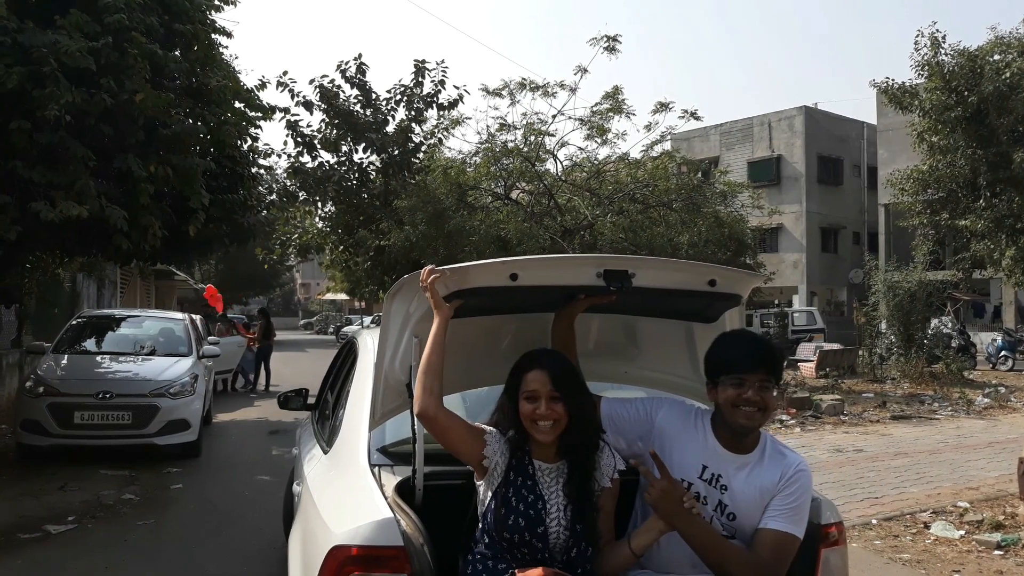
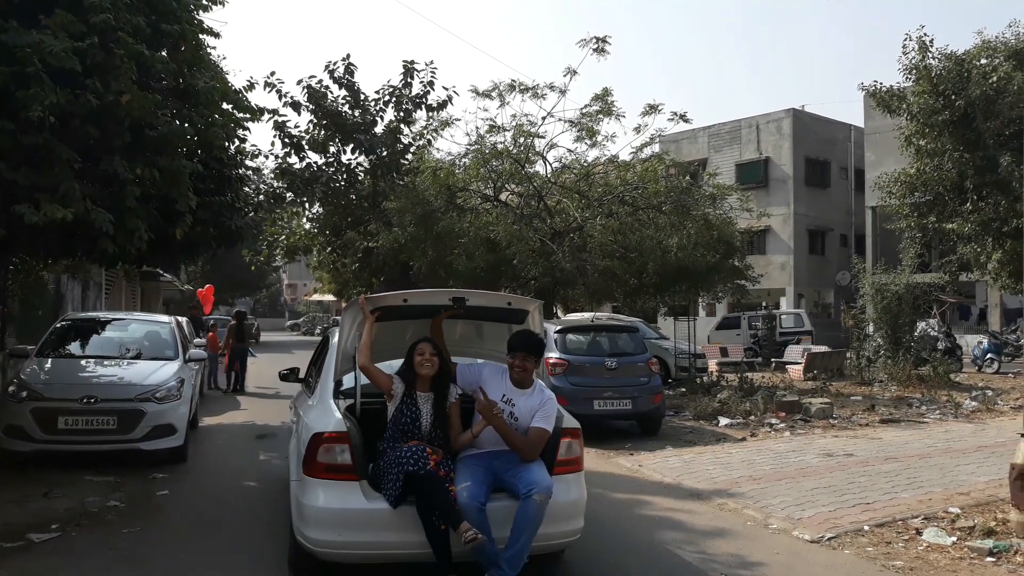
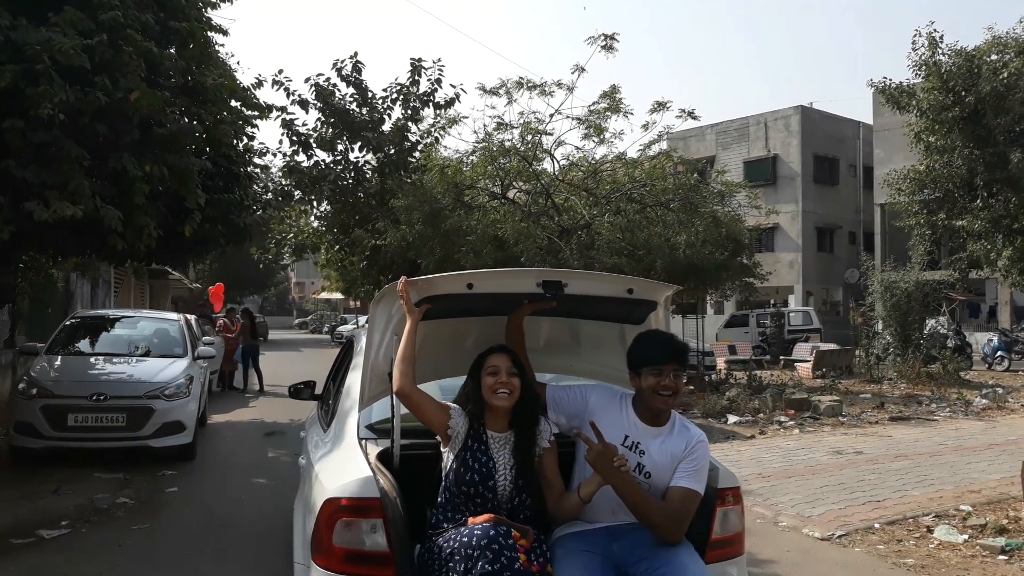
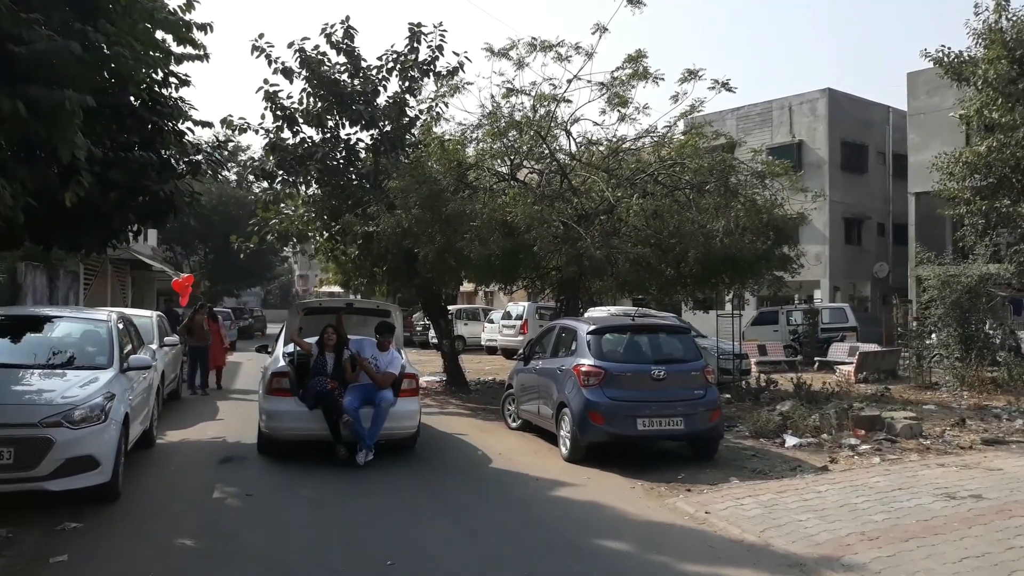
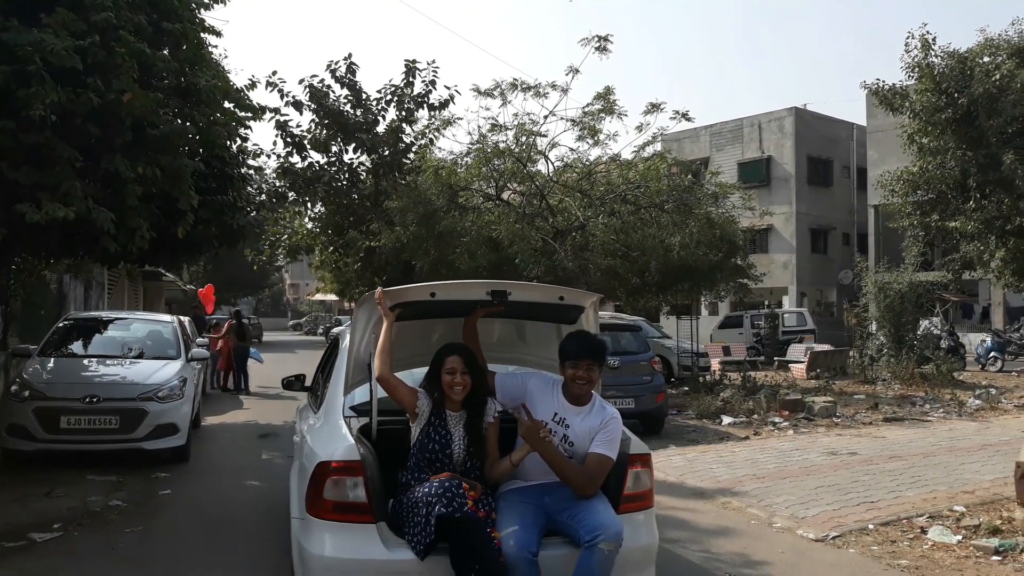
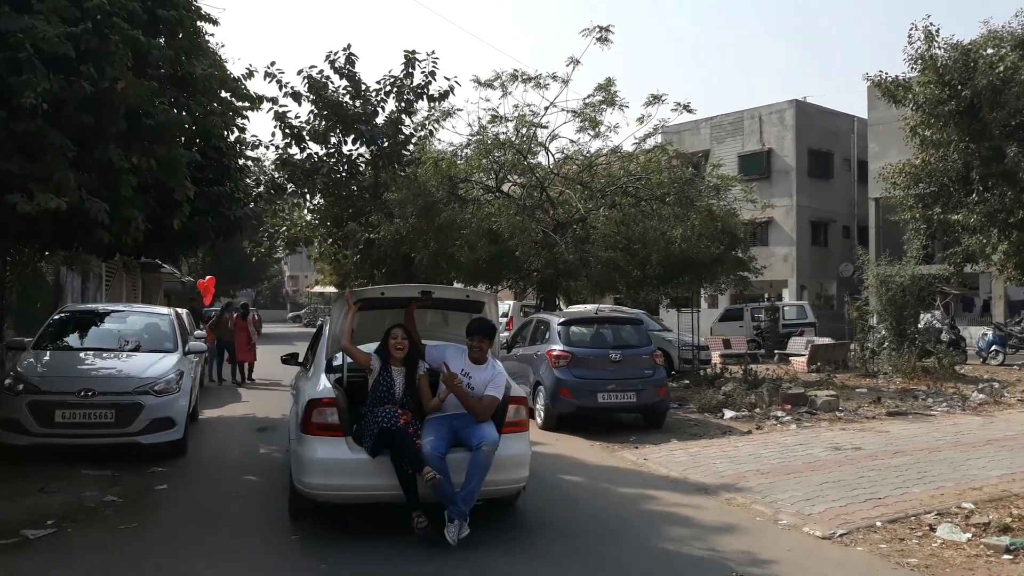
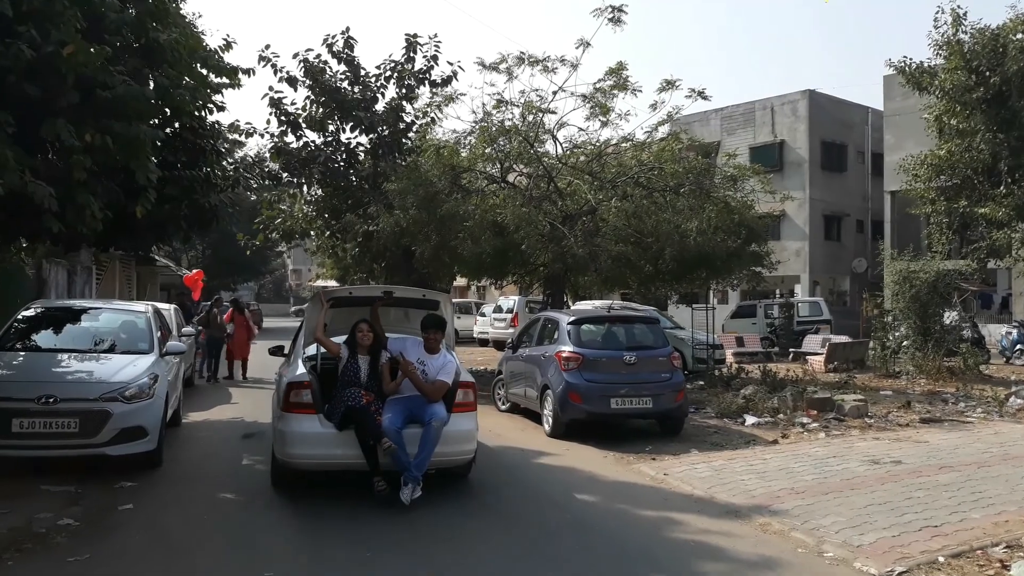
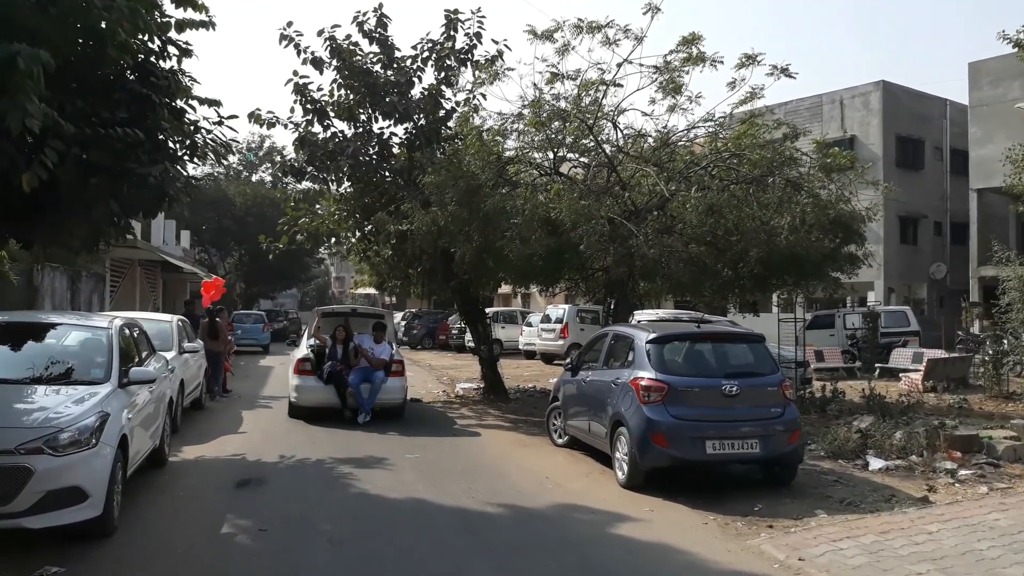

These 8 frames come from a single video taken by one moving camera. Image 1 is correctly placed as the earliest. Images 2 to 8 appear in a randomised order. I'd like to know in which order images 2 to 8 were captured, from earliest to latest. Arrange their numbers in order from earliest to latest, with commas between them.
3, 5, 2, 6, 7, 4, 8
